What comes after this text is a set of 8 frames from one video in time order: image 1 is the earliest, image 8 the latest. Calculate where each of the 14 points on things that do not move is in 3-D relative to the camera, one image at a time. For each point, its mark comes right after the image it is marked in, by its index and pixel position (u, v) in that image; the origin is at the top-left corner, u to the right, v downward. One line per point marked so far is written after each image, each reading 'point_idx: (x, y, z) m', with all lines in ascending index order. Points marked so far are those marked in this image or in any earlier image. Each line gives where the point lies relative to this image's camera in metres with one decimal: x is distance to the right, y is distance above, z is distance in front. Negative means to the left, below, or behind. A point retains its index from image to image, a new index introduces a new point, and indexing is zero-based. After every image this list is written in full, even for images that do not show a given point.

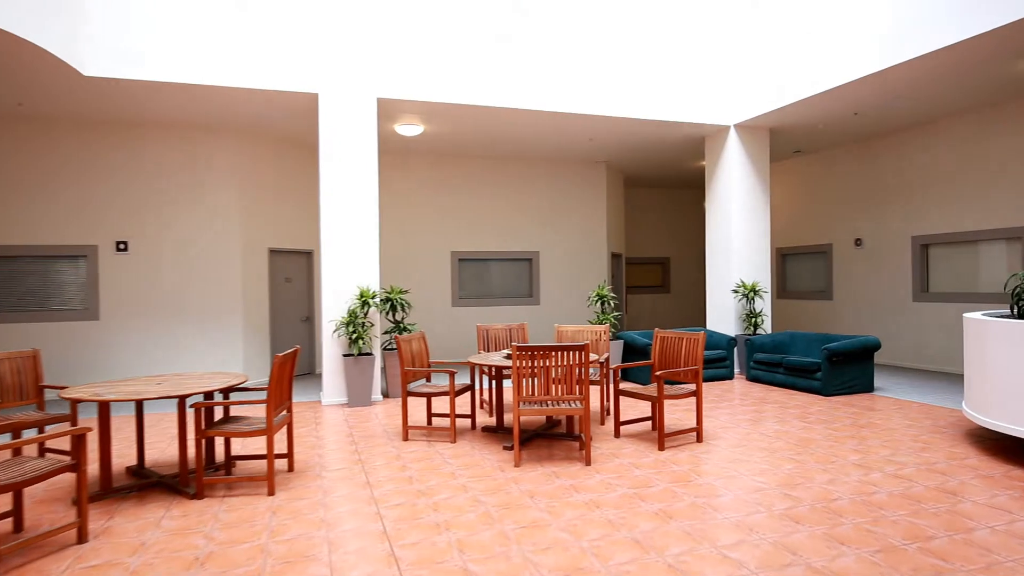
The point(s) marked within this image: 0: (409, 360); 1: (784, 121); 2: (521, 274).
0: (-0.8, -0.6, +5.1) m
1: (+3.5, +2.1, +8.1) m
2: (+0.2, +0.2, +10.1) m
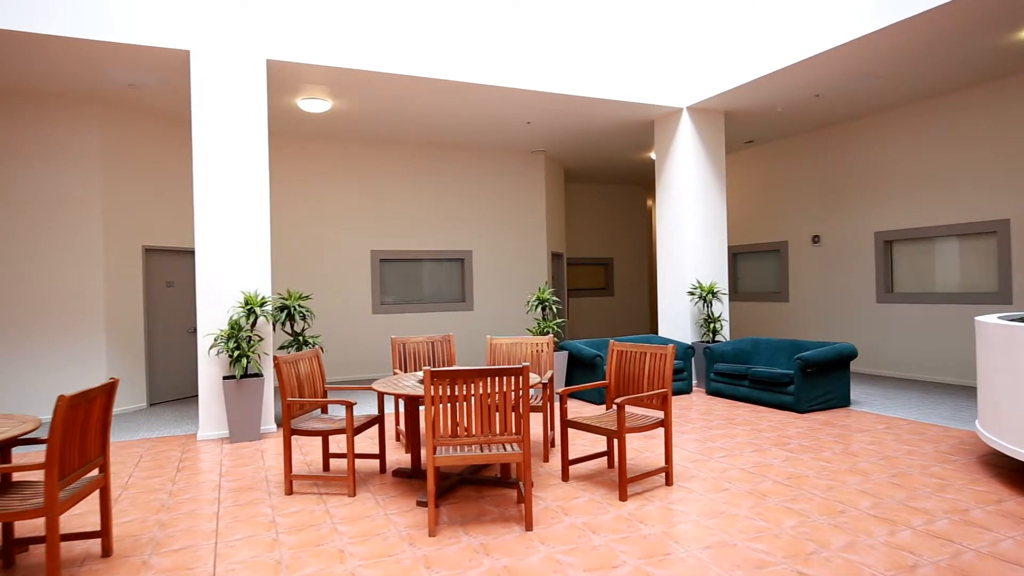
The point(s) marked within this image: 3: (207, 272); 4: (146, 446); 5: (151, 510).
0: (-1.3, -0.6, +3.9) m
1: (+2.6, +2.1, +7.3) m
2: (-0.8, +0.2, +9.0) m
3: (-2.5, +0.1, +5.3) m
4: (-3.0, -1.3, +5.2) m
5: (-2.0, -1.3, +3.6) m
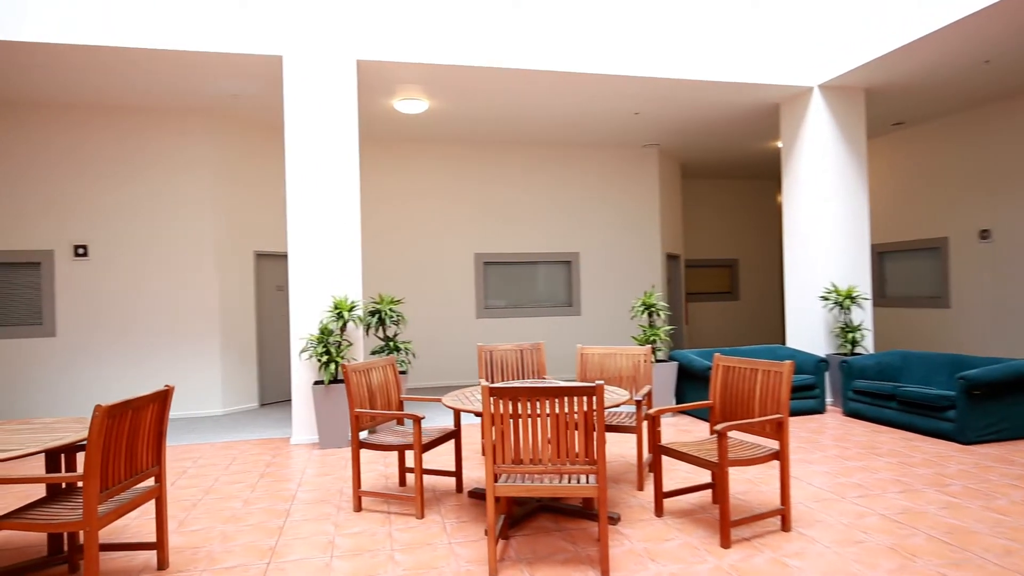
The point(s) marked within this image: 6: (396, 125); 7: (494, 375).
0: (-0.9, -0.6, +3.7) m
1: (+3.7, +2.1, +6.3) m
2: (+0.6, +0.1, +8.6) m
3: (-1.8, +0.1, +5.3) m
4: (-2.2, -1.3, +5.2) m
5: (-1.6, -1.3, +3.5) m
6: (-1.3, +1.9, +7.4) m
7: (-0.1, -0.6, +4.7) m
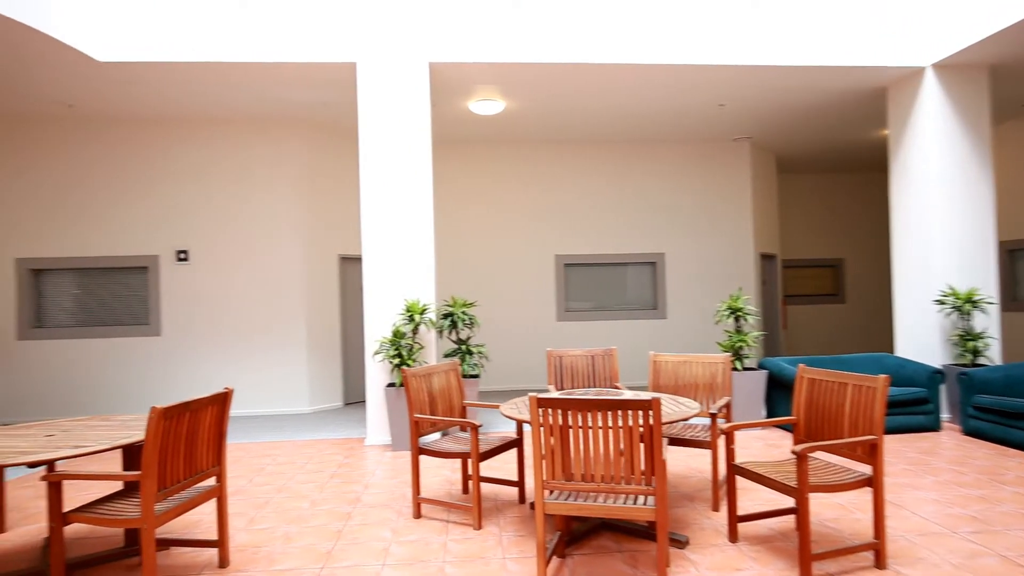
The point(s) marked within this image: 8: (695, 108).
0: (-0.5, -0.7, +3.7) m
1: (+4.4, +2.0, +5.6) m
2: (+1.7, +0.1, +8.3) m
3: (-1.2, +0.1, +5.4) m
4: (-1.6, -1.3, +5.4) m
5: (-1.3, -1.3, +3.6) m
6: (-0.4, +1.9, +7.4) m
7: (+0.4, -0.7, +4.6) m
8: (+2.0, +2.0, +7.0) m
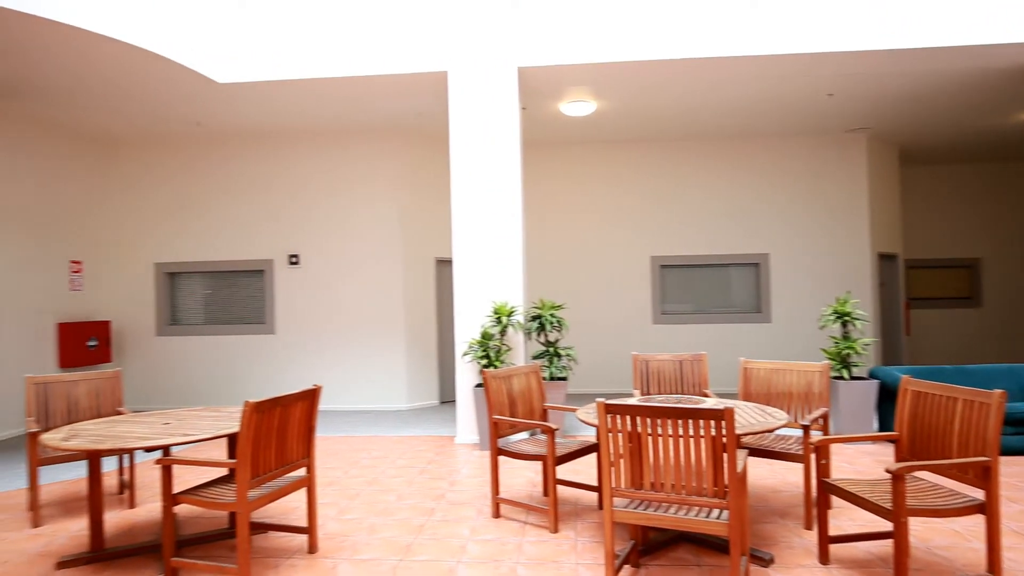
0: (0.0, -0.7, +3.7) m
1: (+5.1, +2.0, +4.8) m
2: (+2.9, +0.1, +7.9) m
3: (-0.4, 0.0, +5.5) m
4: (-0.9, -1.4, +5.6) m
5: (-0.8, -1.3, +3.8) m
6: (+0.6, +1.8, +7.4) m
7: (+1.0, -0.7, +4.5) m
8: (+3.0, +1.9, +6.6) m
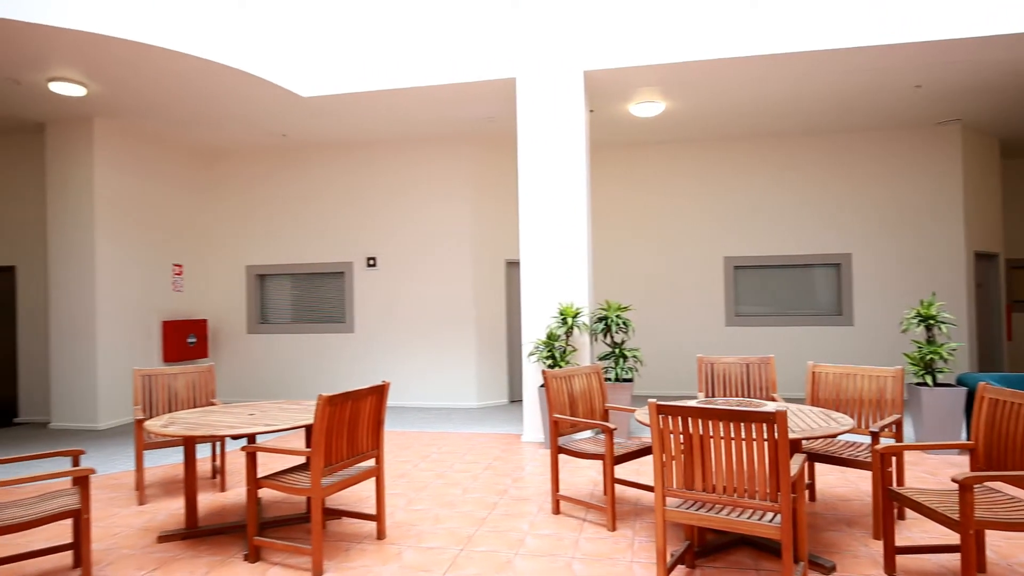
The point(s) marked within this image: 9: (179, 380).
0: (+0.3, -0.7, +3.8) m
1: (+5.5, +2.0, +4.3) m
2: (+3.7, 0.0, +7.6) m
3: (+0.2, 0.0, +5.6) m
4: (-0.3, -1.4, +5.8) m
5: (-0.4, -1.3, +4.0) m
6: (+1.4, +1.8, +7.4) m
7: (+1.4, -0.7, +4.4) m
8: (+3.6, +1.9, +6.3) m
9: (-2.3, -0.6, +4.4) m
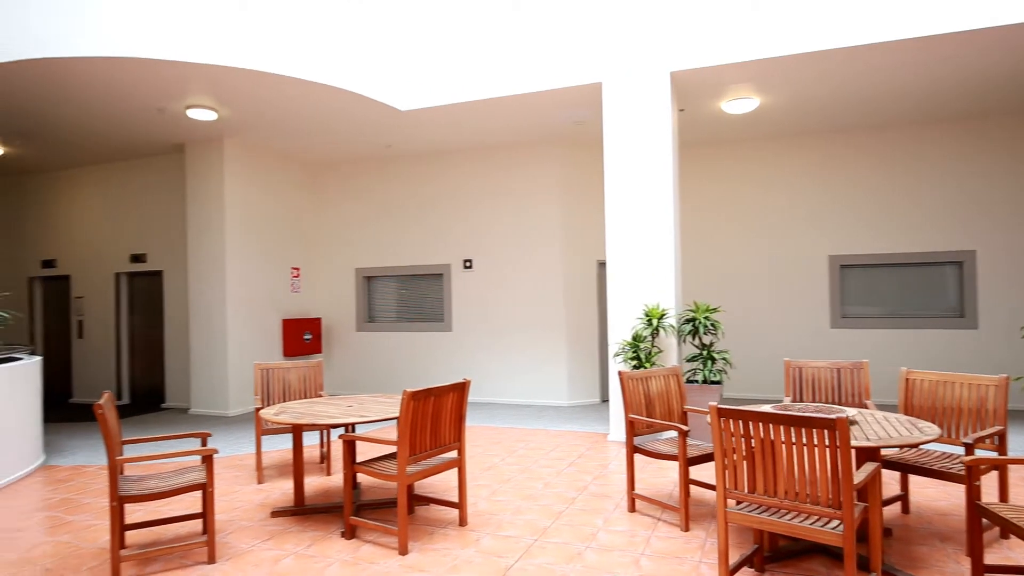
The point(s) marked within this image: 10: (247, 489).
0: (+0.8, -0.7, +3.9) m
1: (+6.0, +2.0, +3.5) m
2: (+4.7, 0.0, +7.1) m
3: (+0.9, 0.0, +5.7) m
4: (+0.5, -1.4, +5.9) m
5: (+0.1, -1.3, +4.2) m
6: (+2.5, +1.8, +7.2) m
7: (+2.0, -0.7, +4.3) m
8: (+4.5, +1.9, +5.7) m
9: (-1.7, -0.7, +4.9) m
10: (-1.8, -1.4, +4.3) m
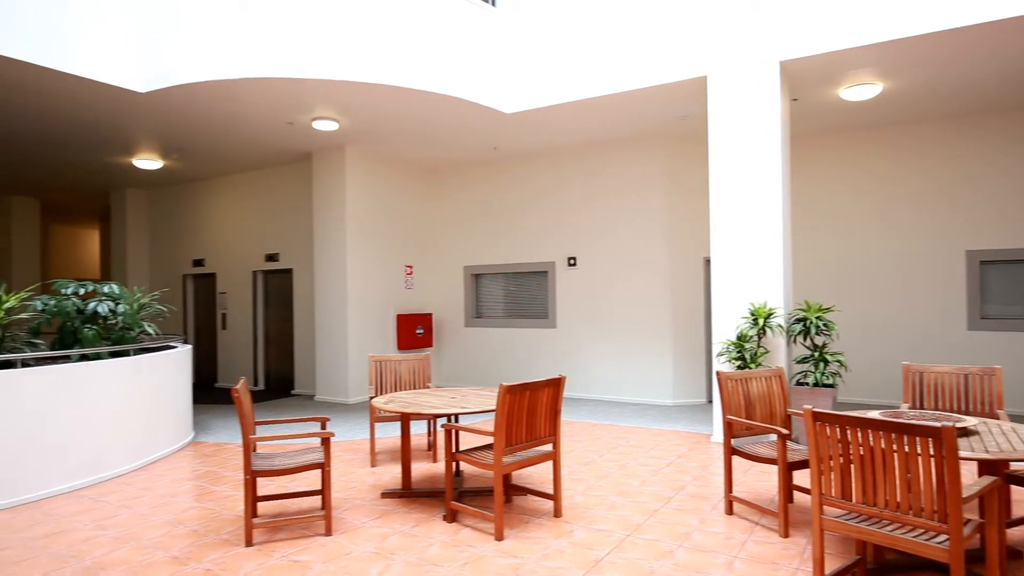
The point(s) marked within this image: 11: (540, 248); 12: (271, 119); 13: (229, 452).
0: (+1.4, -0.7, +3.8) m
1: (+6.4, +2.0, +2.5) m
2: (+5.8, +0.1, +6.2) m
3: (+1.8, 0.0, +5.6) m
4: (+1.5, -1.4, +5.8) m
5: (+0.7, -1.3, +4.2) m
6: (+3.6, +1.8, +6.8) m
7: (+2.6, -0.7, +4.0) m
8: (+5.3, +1.9, +5.0) m
9: (-0.9, -0.6, +5.2) m
10: (-1.1, -1.3, +4.7) m
11: (+0.4, +0.5, +8.5) m
12: (-2.6, +1.8, +6.8) m
13: (-2.4, -1.4, +5.5) m
